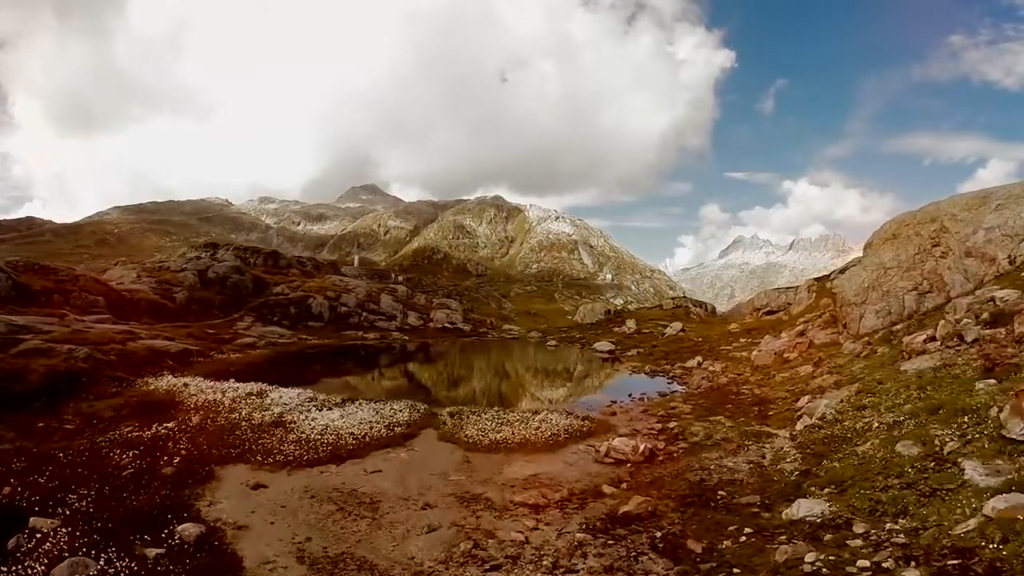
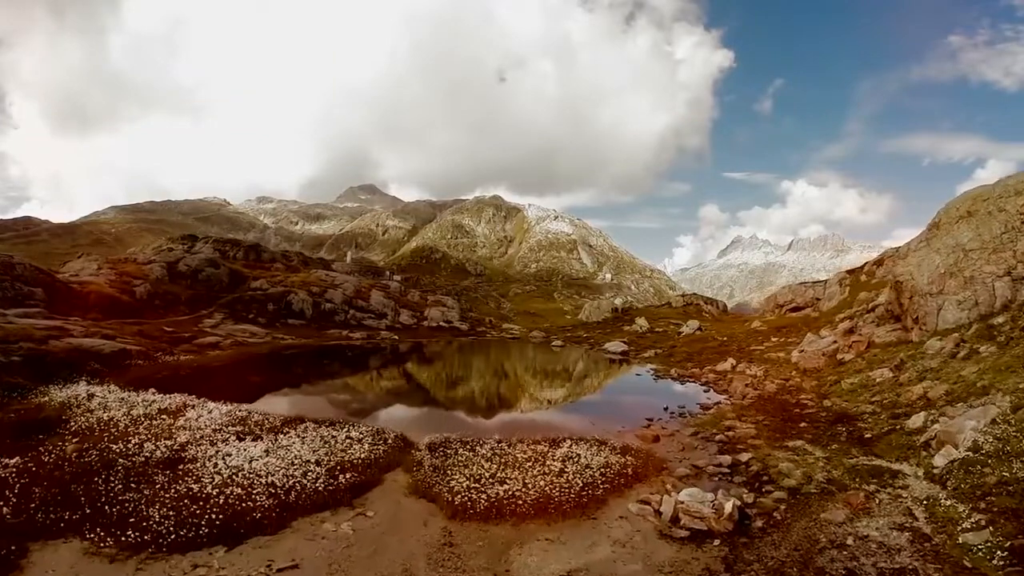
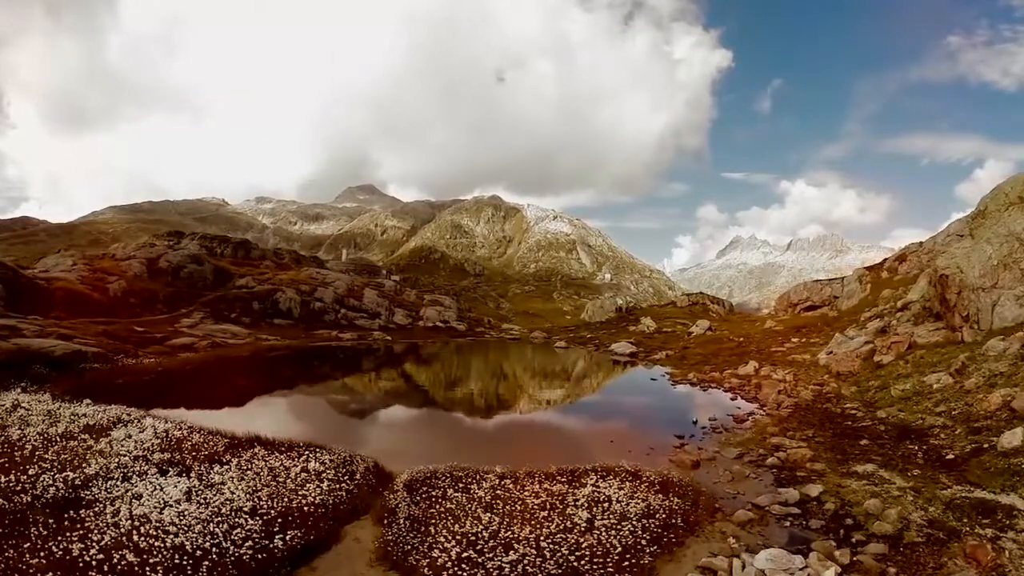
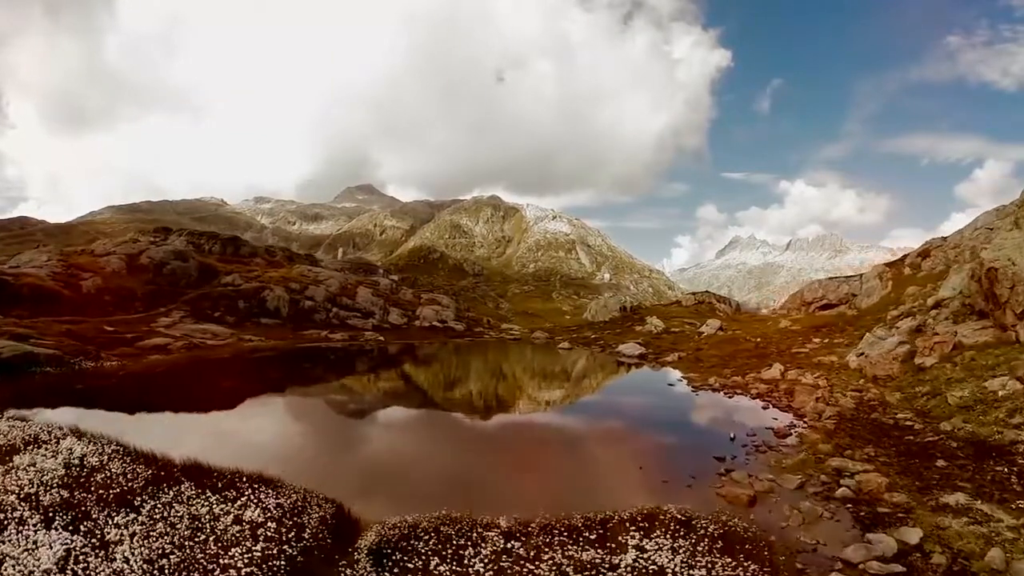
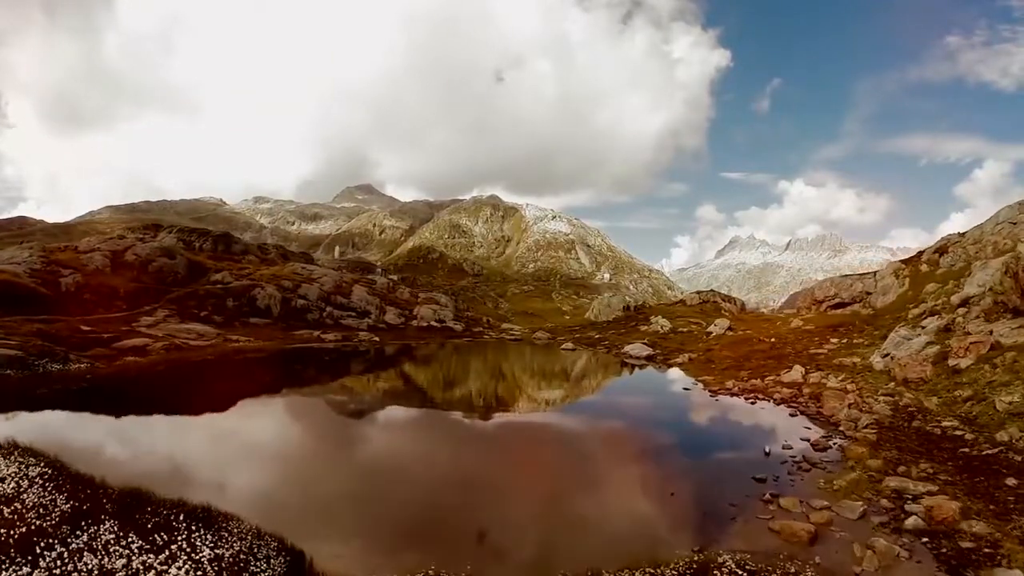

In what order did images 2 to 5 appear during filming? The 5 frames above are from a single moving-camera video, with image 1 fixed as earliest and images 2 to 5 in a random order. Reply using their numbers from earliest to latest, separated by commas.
2, 3, 4, 5
